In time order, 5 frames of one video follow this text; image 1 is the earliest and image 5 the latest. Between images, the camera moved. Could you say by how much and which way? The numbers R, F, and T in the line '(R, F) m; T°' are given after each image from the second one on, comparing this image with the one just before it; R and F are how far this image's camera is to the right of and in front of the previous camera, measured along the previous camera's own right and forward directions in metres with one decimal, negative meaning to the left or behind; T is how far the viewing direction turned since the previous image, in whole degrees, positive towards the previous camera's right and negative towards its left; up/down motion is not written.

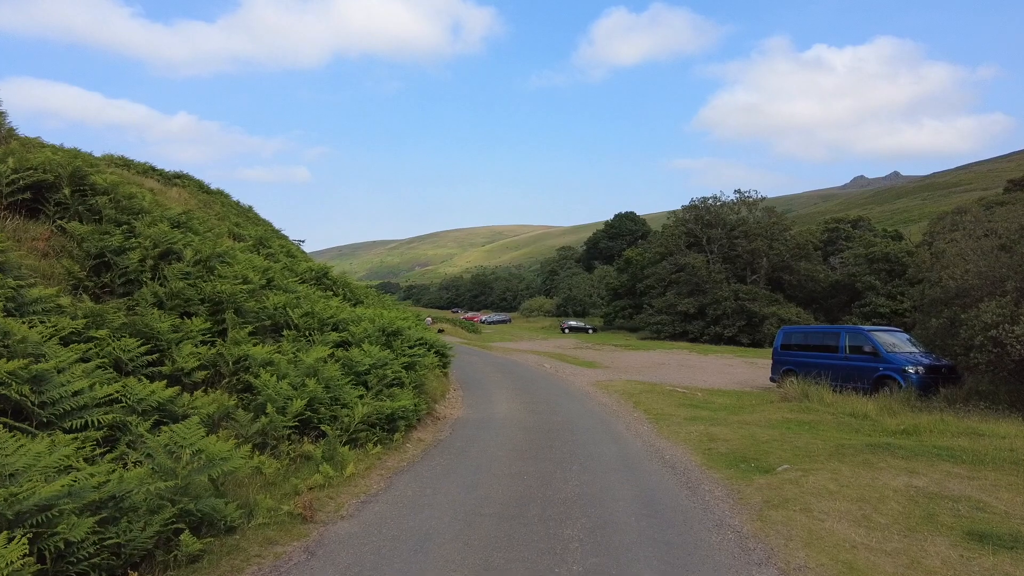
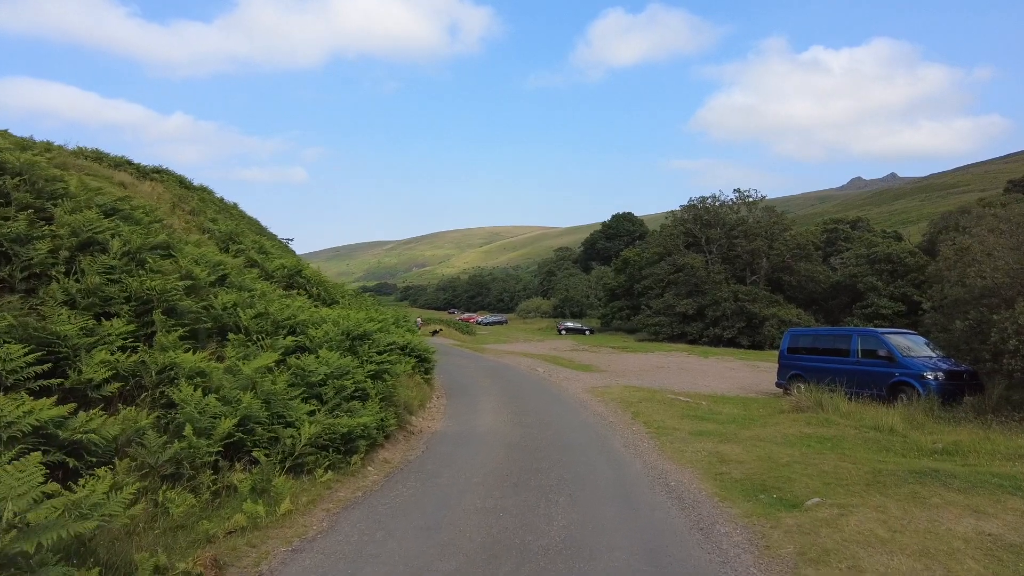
(+0.2, +1.2) m; 0°
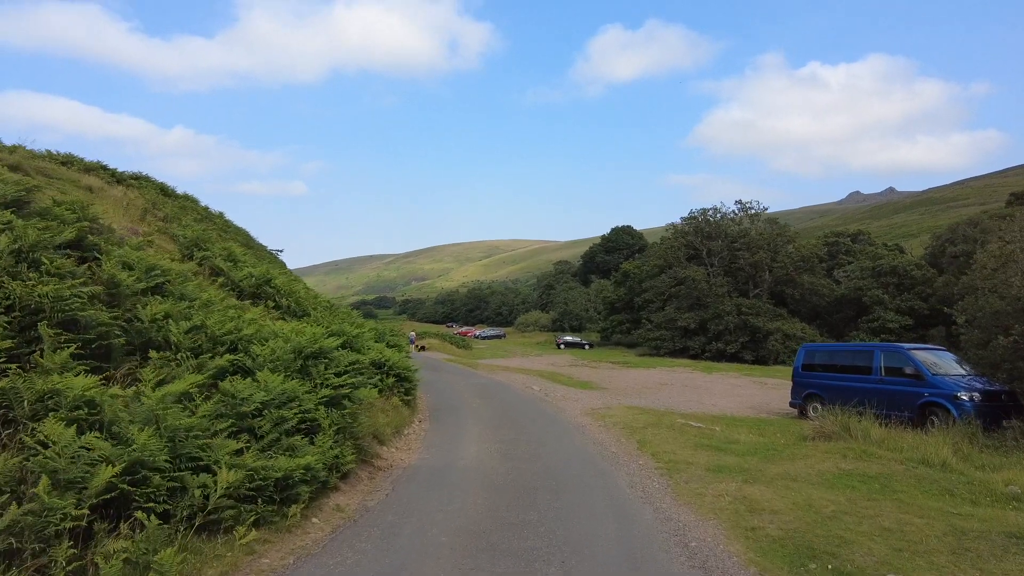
(+0.2, +1.4) m; 0°
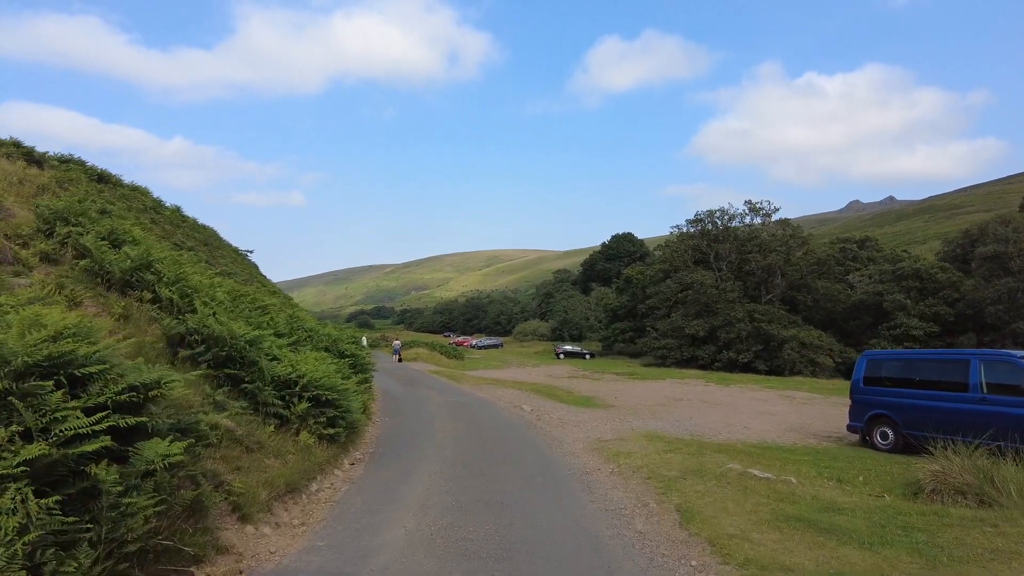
(+0.4, +3.8) m; 0°
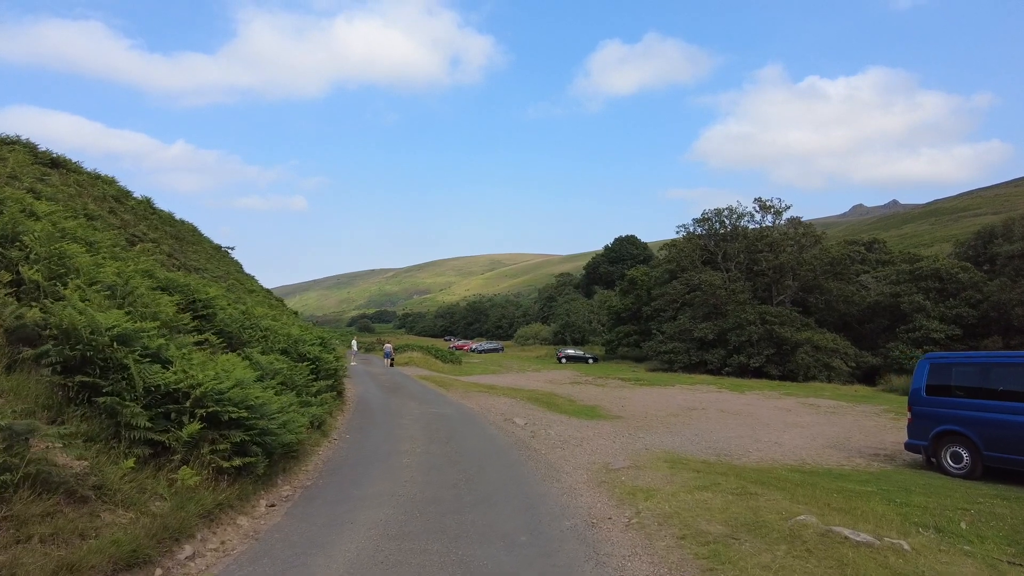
(+0.3, +2.4) m; 0°
